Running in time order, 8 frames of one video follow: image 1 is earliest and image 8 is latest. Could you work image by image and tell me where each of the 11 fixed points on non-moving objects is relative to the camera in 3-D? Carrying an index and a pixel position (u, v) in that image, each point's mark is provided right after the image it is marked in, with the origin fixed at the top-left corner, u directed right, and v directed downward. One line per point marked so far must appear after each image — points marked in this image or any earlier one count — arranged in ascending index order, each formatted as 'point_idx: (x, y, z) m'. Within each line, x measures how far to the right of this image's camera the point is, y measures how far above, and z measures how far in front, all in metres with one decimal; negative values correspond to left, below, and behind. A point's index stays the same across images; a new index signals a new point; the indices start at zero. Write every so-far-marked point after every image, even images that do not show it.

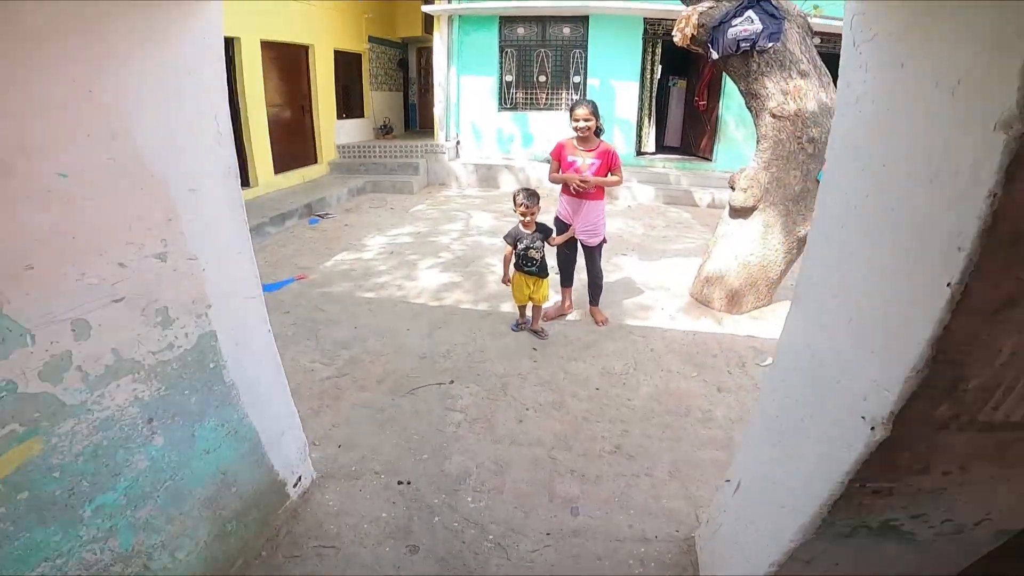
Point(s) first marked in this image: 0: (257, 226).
0: (-3.0, +0.8, +6.7) m
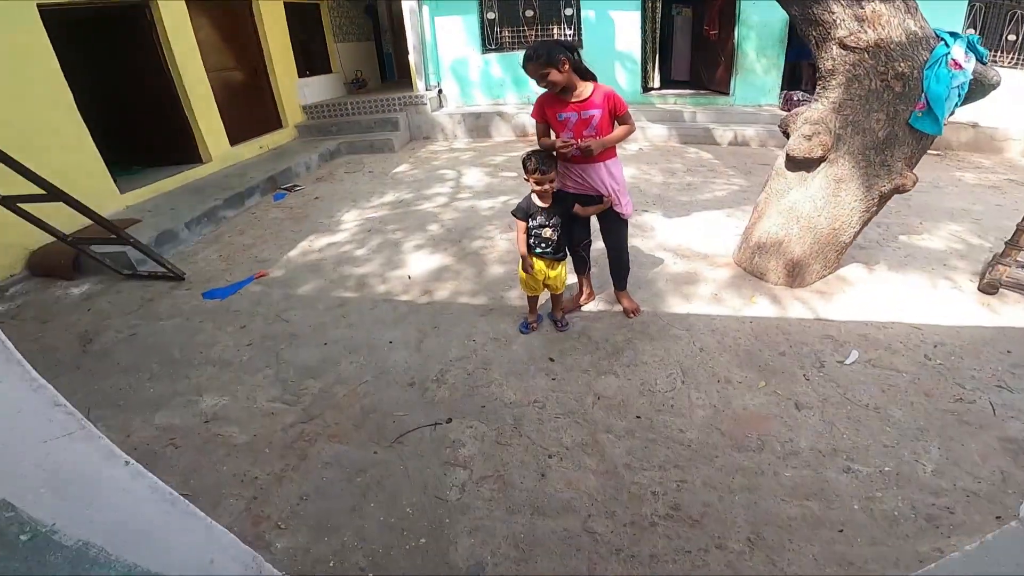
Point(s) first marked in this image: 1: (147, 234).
0: (-3.0, +0.7, +5.7) m
1: (-3.2, +0.5, +5.0) m
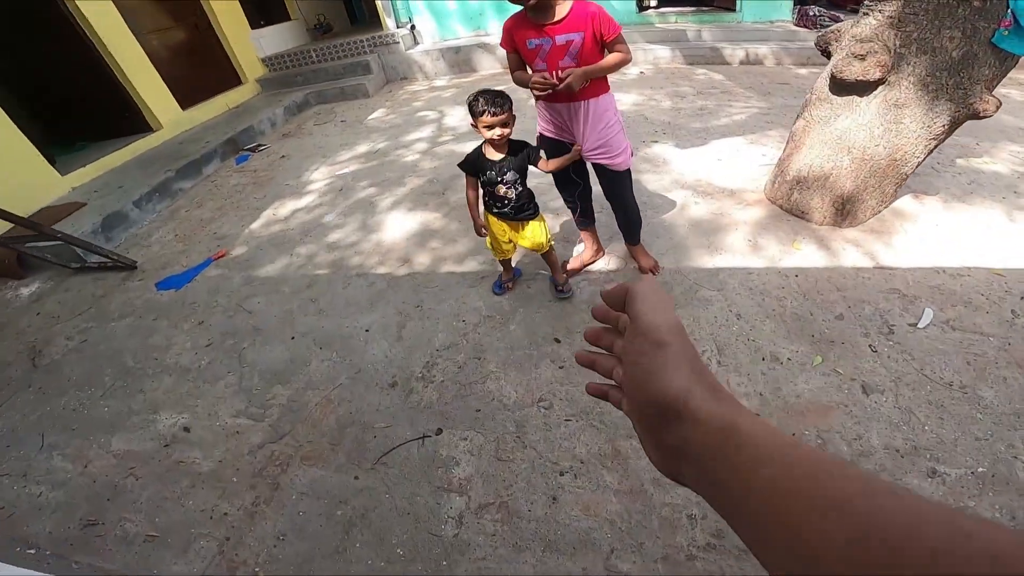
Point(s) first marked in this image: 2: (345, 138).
0: (-3.1, +0.9, +5.0) m
1: (-3.3, +0.5, +4.4) m
2: (-1.5, +1.3, +5.2) m
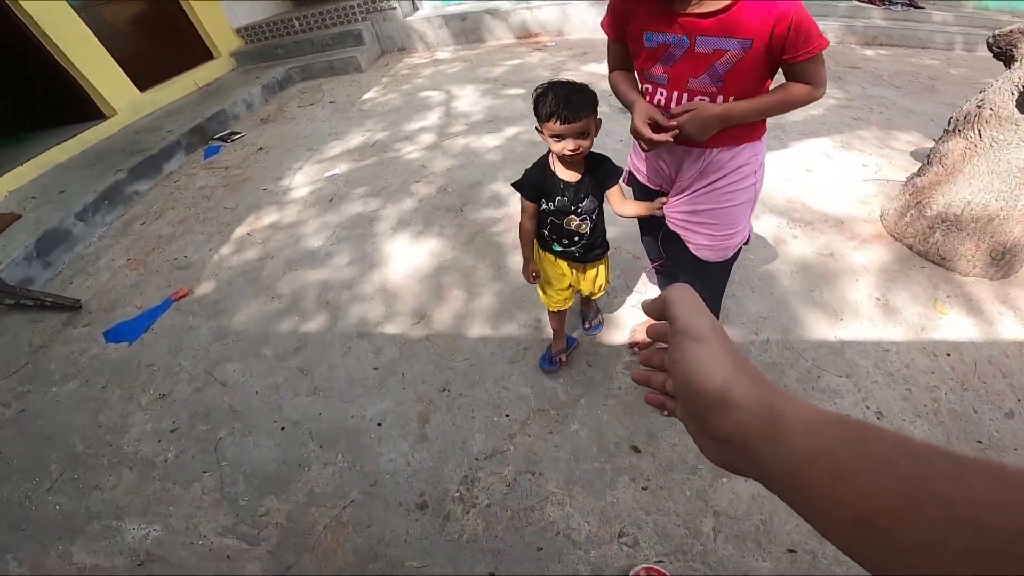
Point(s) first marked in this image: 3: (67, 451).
0: (-3.0, +0.7, +4.1) m
1: (-3.2, +0.3, +3.6) m
2: (-1.5, +1.2, +4.4) m
3: (-2.1, -0.8, +2.7) m
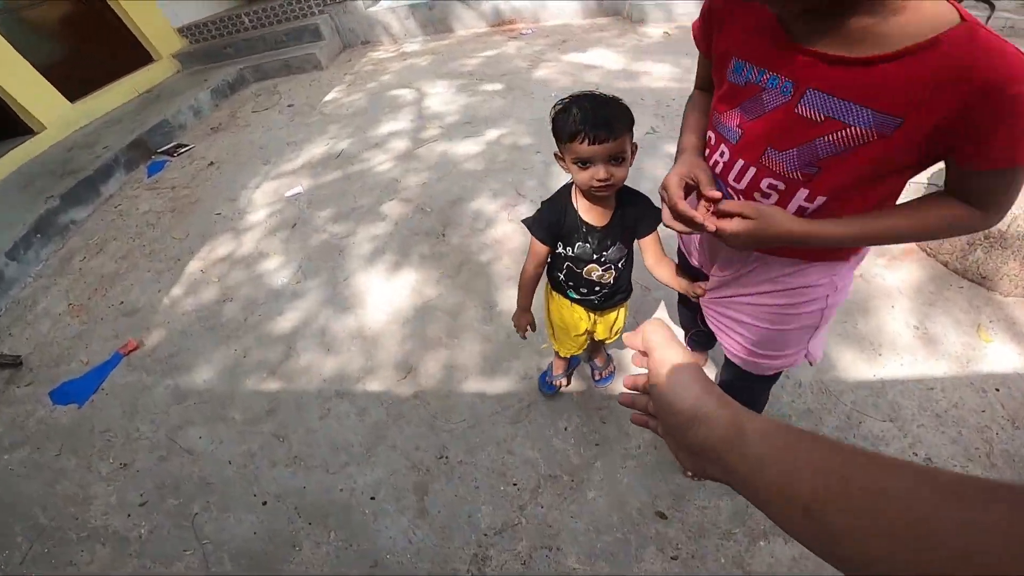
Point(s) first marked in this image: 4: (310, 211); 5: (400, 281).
0: (-3.1, +0.4, +3.7) m
1: (-3.2, -0.1, +3.2) m
2: (-1.6, +1.1, +4.0) m
3: (-2.1, -1.1, +2.5) m
4: (-1.2, +0.4, +3.2) m
5: (-0.5, 0.0, +2.6) m
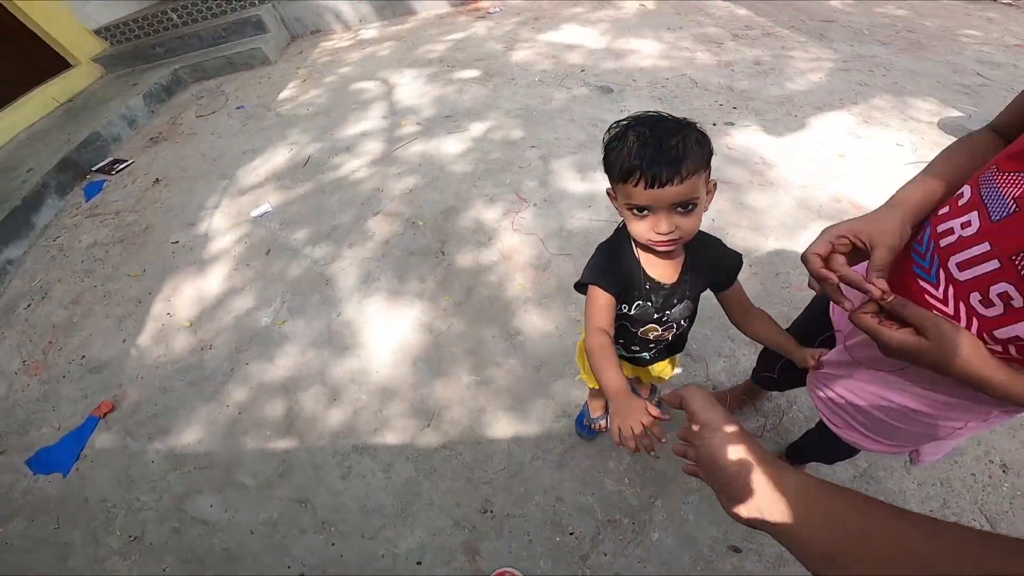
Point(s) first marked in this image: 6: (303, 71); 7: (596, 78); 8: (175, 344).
0: (-3.2, +0.1, +3.4) m
1: (-3.2, -0.5, +2.9) m
2: (-1.8, +0.9, +3.6) m
3: (-1.9, -1.4, +2.3) m
4: (-1.2, +0.3, +2.9) m
5: (-0.5, -0.1, +2.4) m
6: (-1.7, +1.7, +4.2) m
7: (+0.5, +1.3, +3.7) m
8: (-1.6, -0.3, +2.7) m
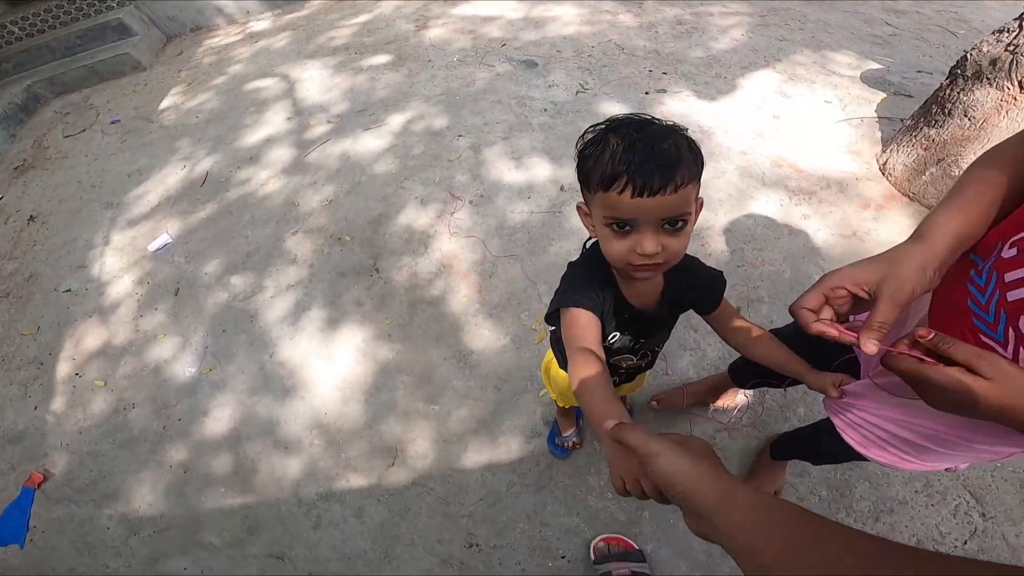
0: (-3.4, -0.3, +3.0) m
1: (-3.3, -0.9, +2.6) m
2: (-2.2, +0.7, +3.2) m
3: (-1.8, -1.7, +2.3) m
4: (-1.5, +0.1, +2.6) m
5: (-0.7, -0.2, +2.3) m
6: (-2.3, +1.6, +3.7) m
7: (0.0, +1.4, +3.4) m
8: (-1.7, -0.5, +2.5) m
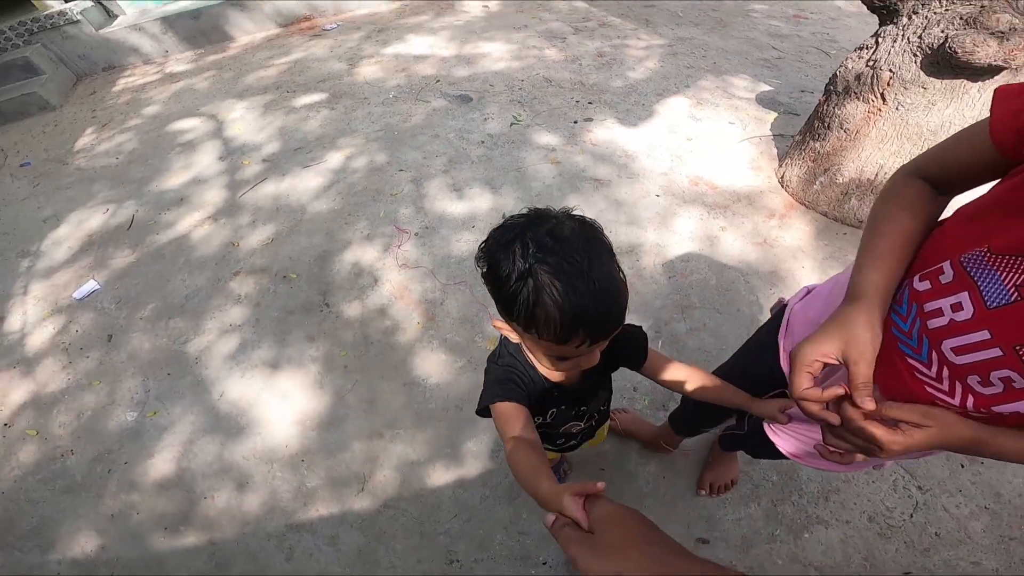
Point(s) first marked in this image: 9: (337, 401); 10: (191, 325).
0: (-3.7, -0.7, +2.7) m
1: (-3.4, -1.3, +2.3) m
2: (-2.5, +0.4, +3.1) m
3: (-1.9, -2.0, +2.2) m
4: (-1.7, -0.1, +2.6) m
5: (-0.8, -0.4, +2.3) m
6: (-2.7, +1.3, +3.6) m
7: (-0.4, +1.3, +3.6) m
8: (-1.9, -0.8, +2.4) m
9: (-0.7, -0.5, +2.3) m
10: (-1.4, -0.2, +2.5) m
